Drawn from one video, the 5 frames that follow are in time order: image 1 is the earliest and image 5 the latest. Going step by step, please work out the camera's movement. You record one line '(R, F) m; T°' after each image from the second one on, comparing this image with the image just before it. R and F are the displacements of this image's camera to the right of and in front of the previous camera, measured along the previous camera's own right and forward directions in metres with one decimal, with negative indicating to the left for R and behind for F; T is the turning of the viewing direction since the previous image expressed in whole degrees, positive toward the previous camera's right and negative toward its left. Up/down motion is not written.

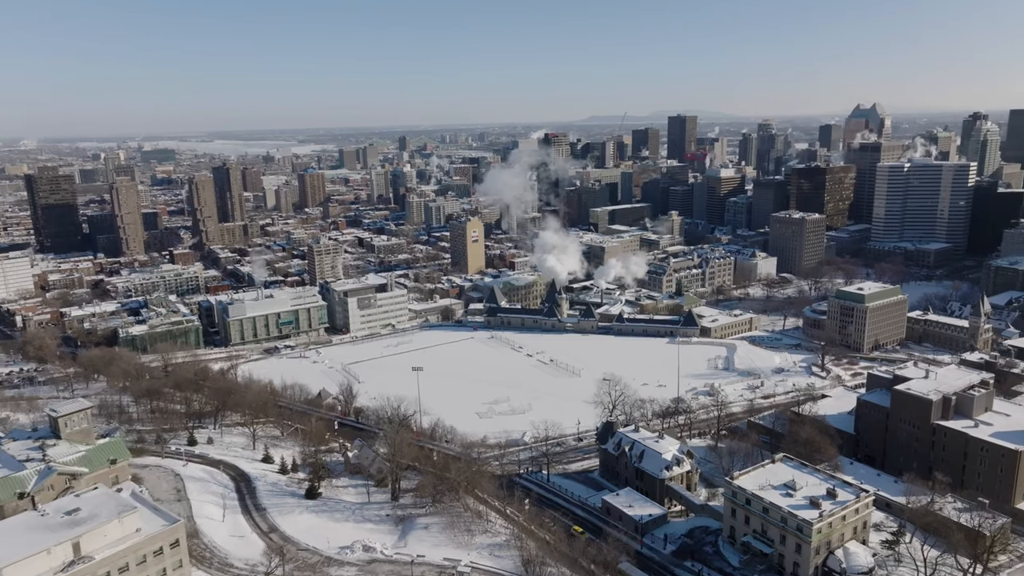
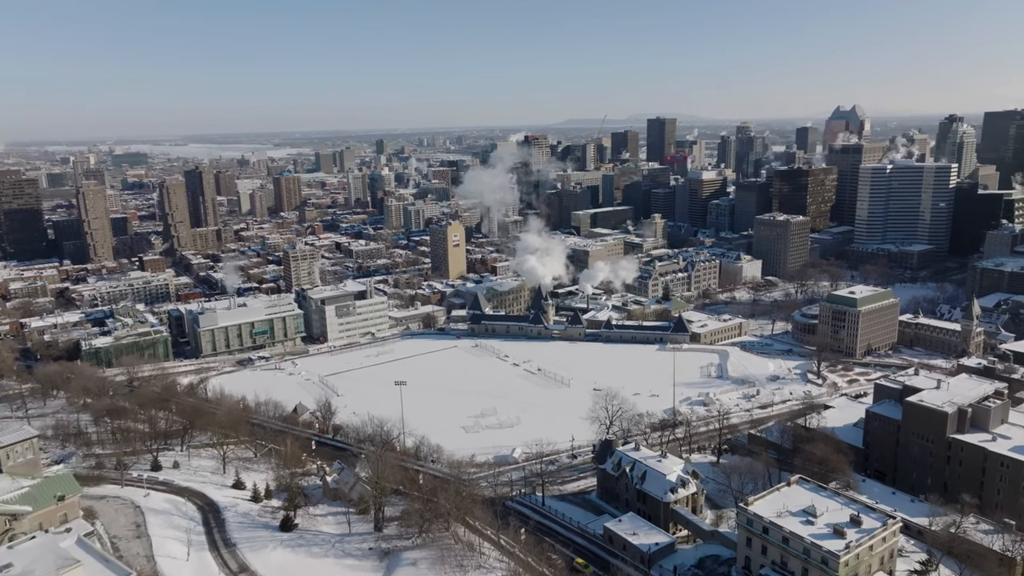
(-0.6, +2.4) m; +2°
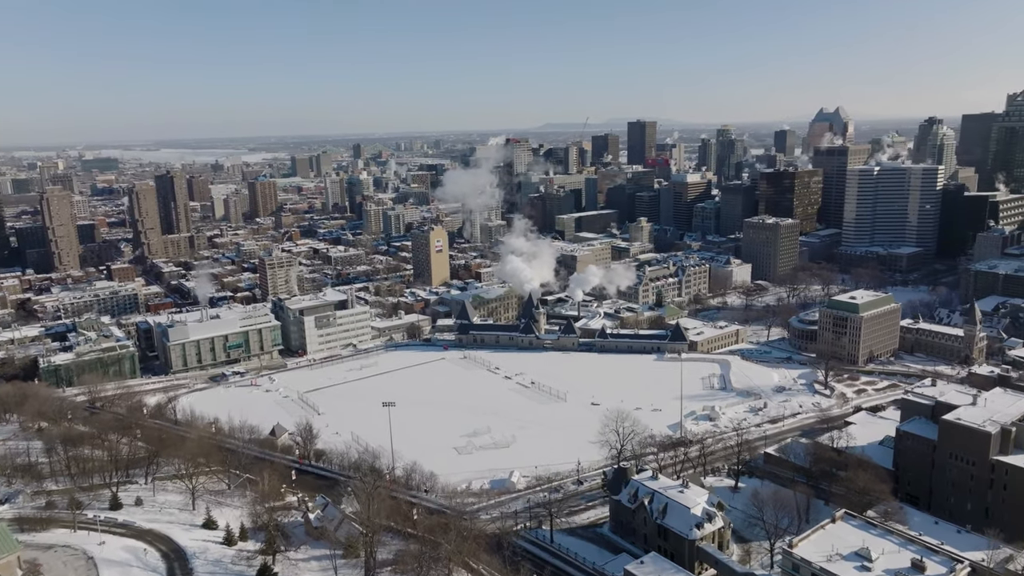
(-1.0, +3.3) m; +2°
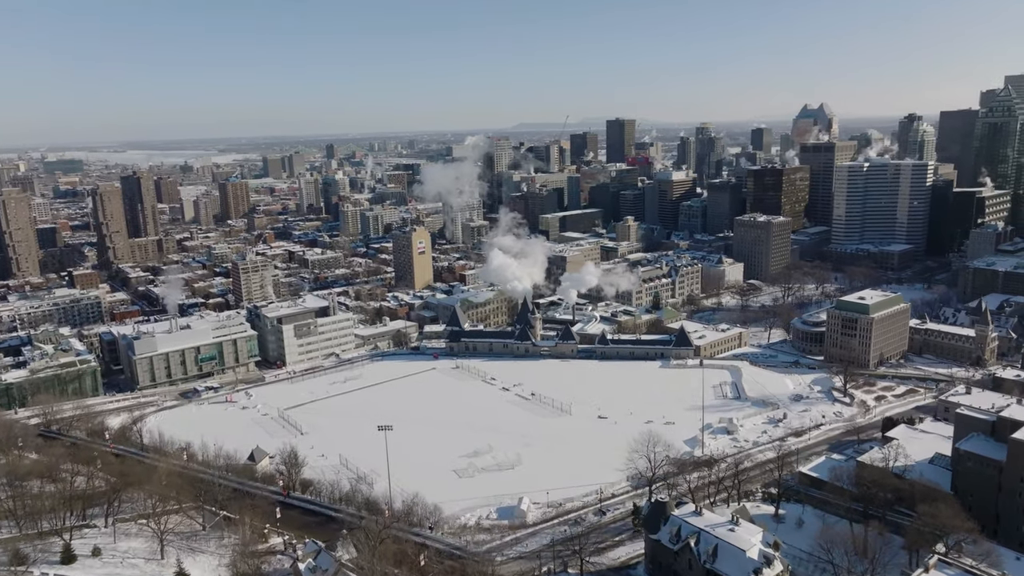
(-1.6, +4.0) m; +2°
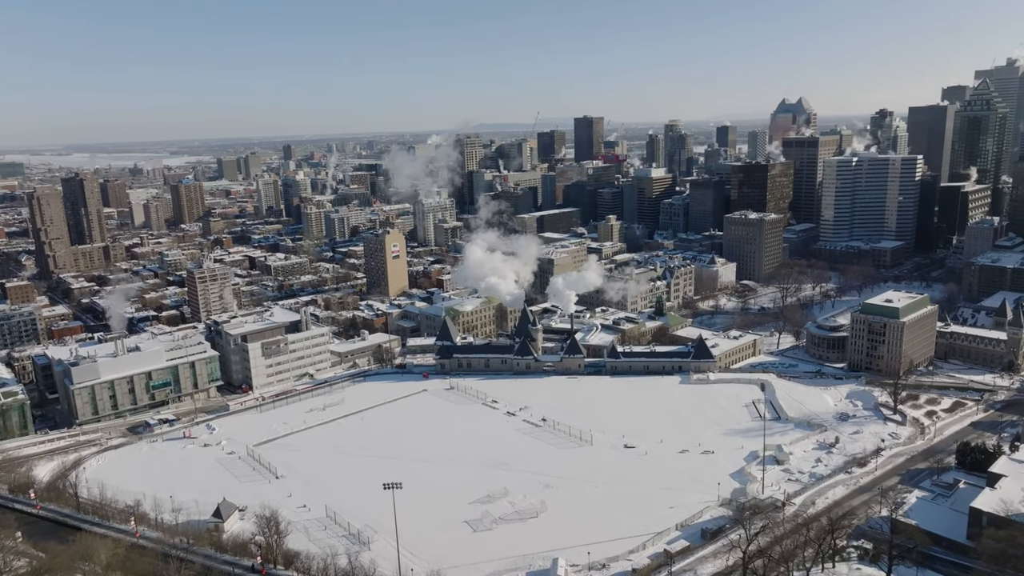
(-2.8, +6.9) m; +3°
